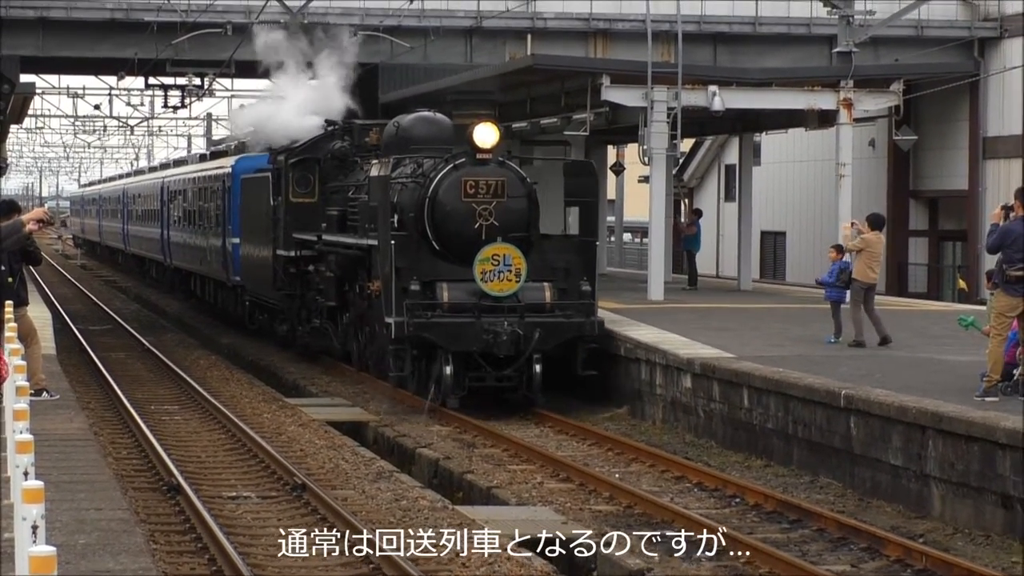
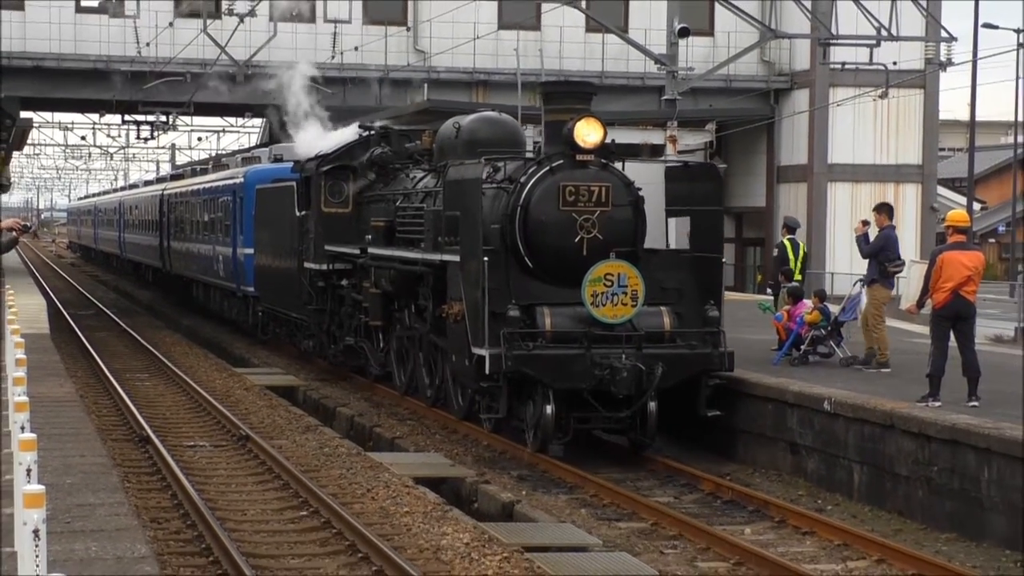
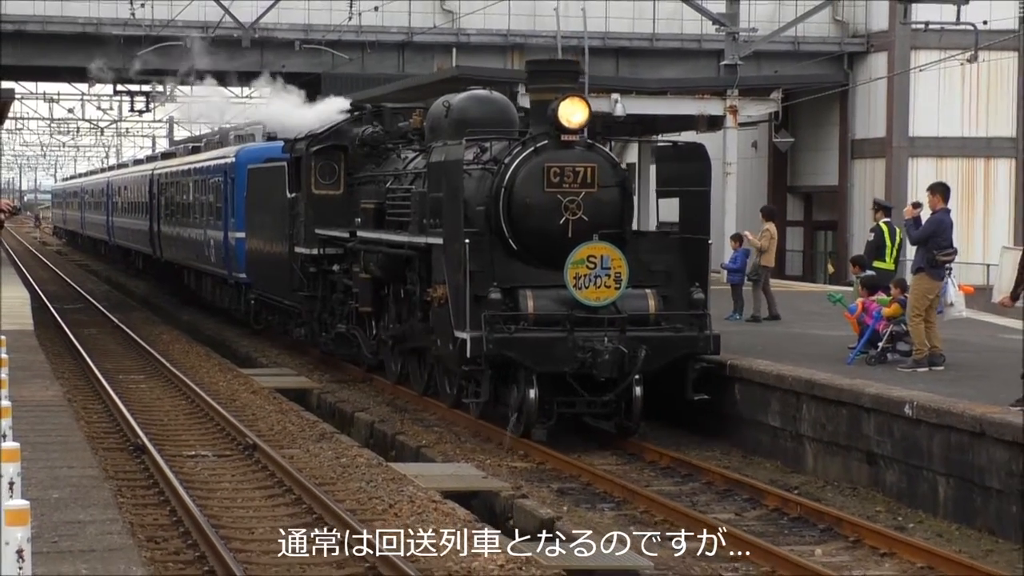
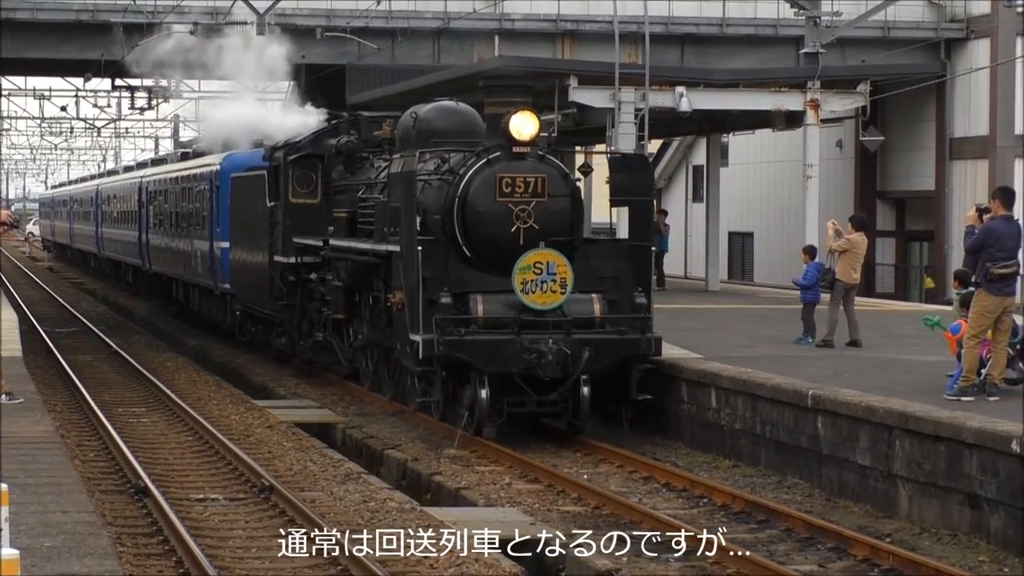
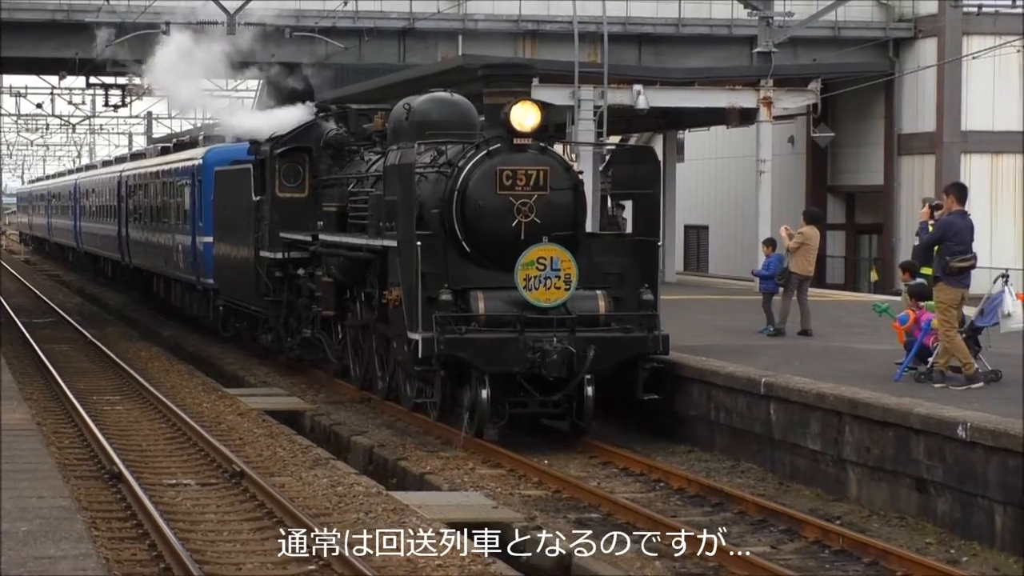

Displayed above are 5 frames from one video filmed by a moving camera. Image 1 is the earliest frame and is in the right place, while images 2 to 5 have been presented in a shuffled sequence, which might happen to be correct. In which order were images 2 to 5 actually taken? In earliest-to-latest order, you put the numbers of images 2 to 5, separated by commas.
4, 5, 3, 2
